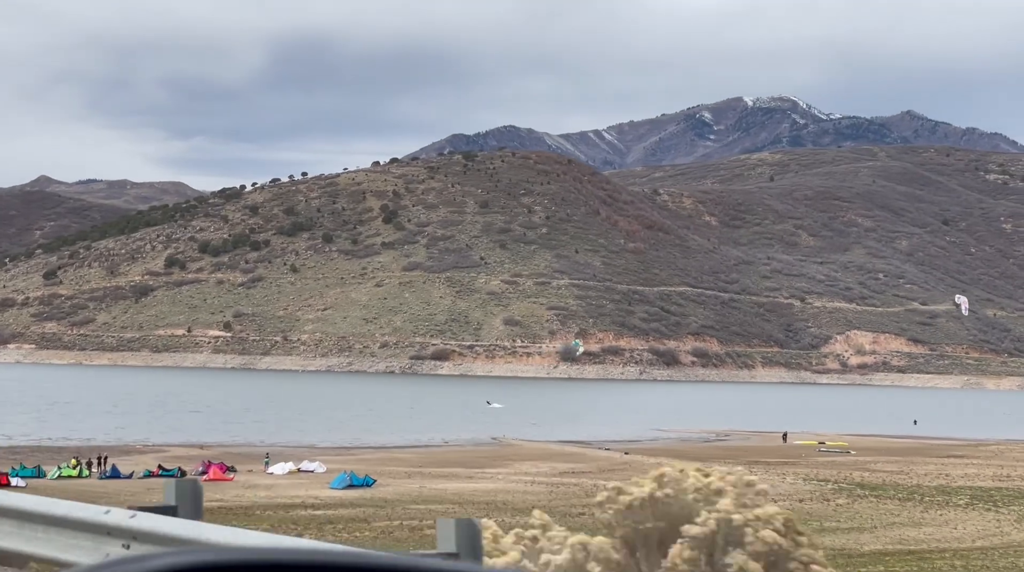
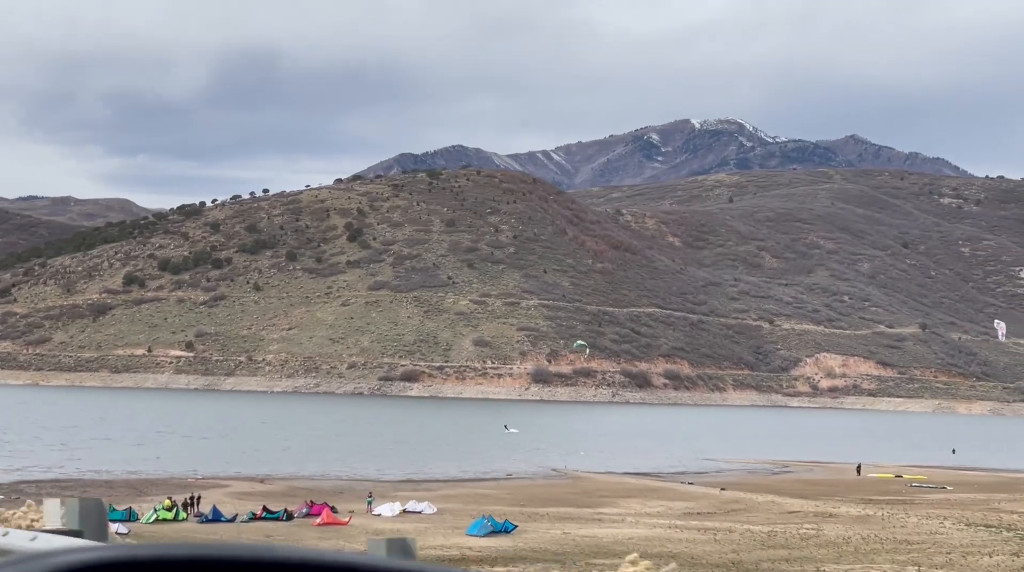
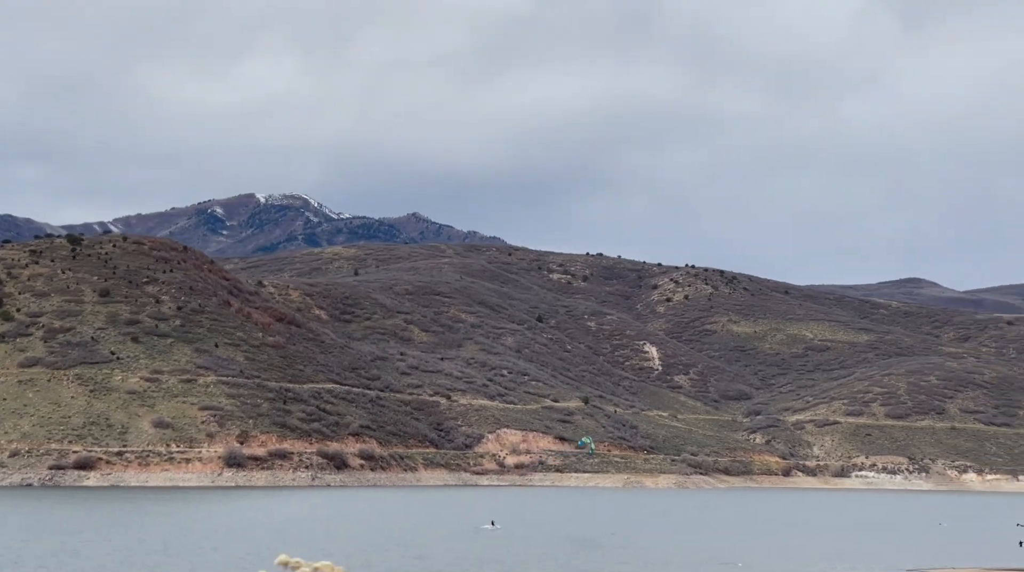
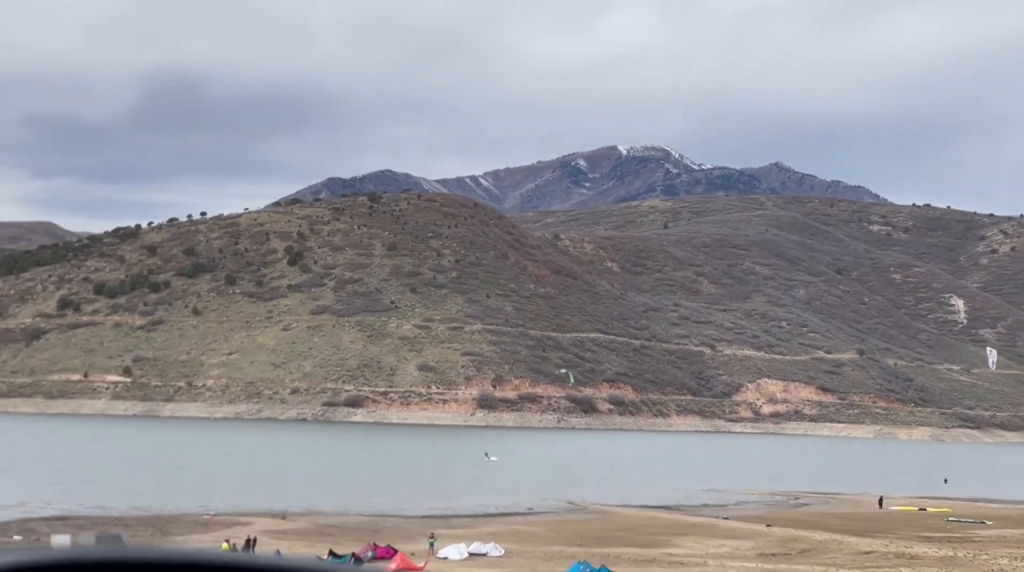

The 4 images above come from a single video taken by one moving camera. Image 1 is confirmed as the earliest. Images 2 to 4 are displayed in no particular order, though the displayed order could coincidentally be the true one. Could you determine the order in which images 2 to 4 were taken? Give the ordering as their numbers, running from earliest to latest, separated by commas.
2, 4, 3
